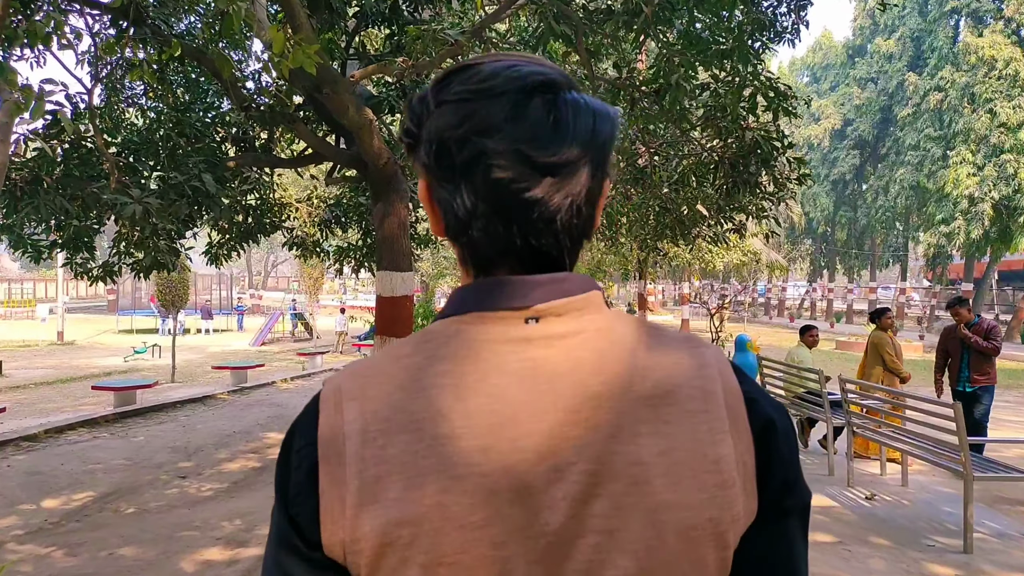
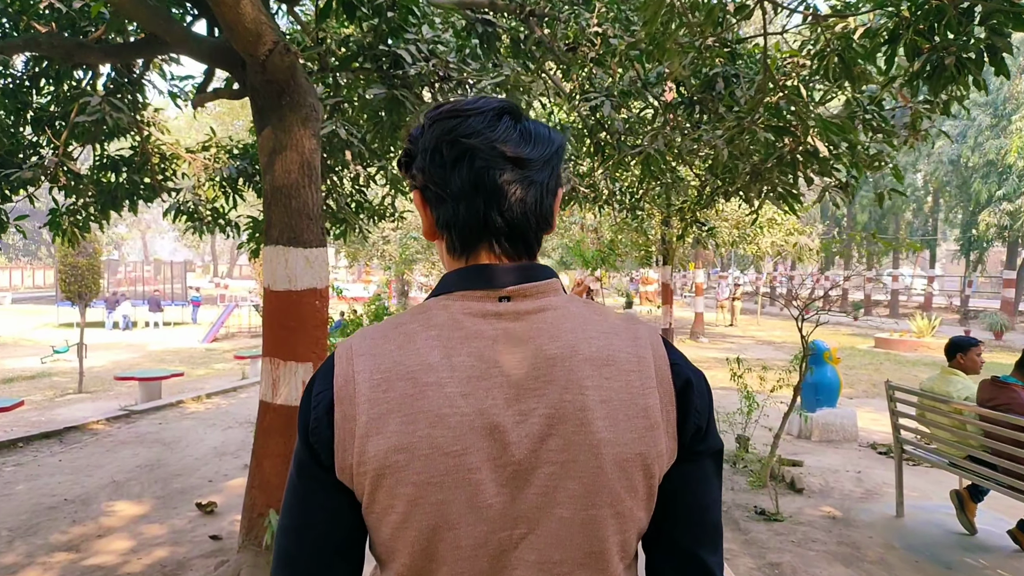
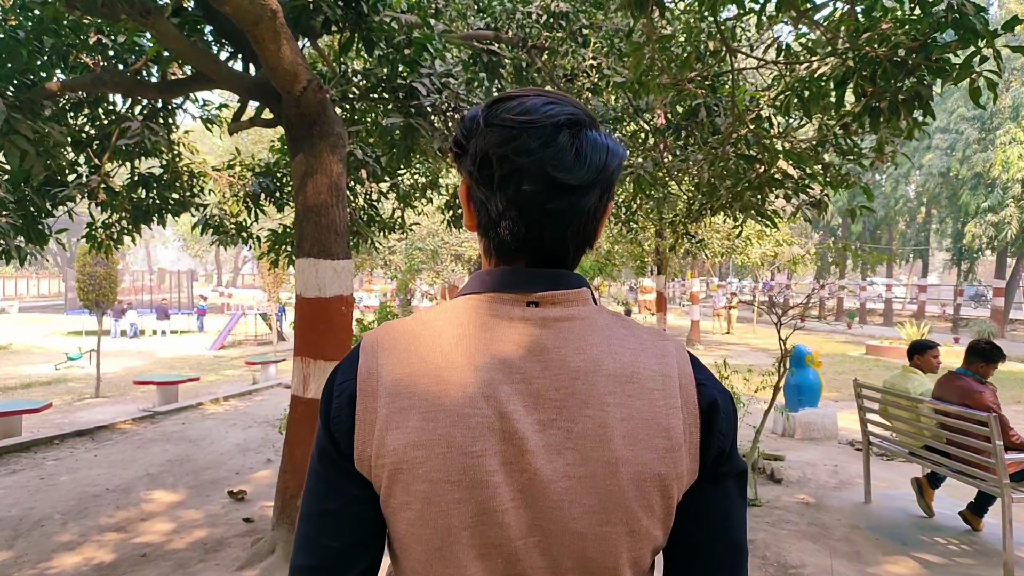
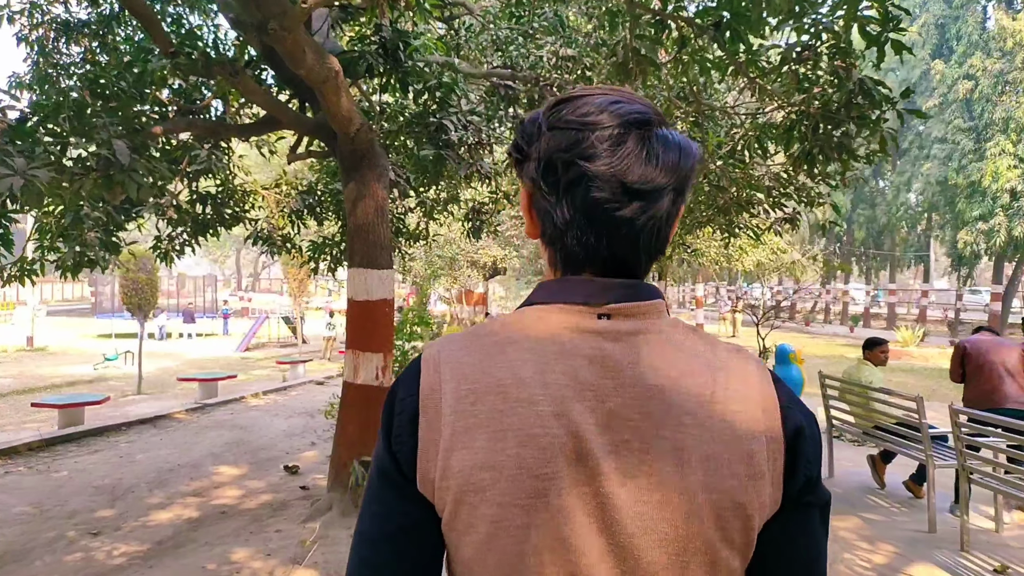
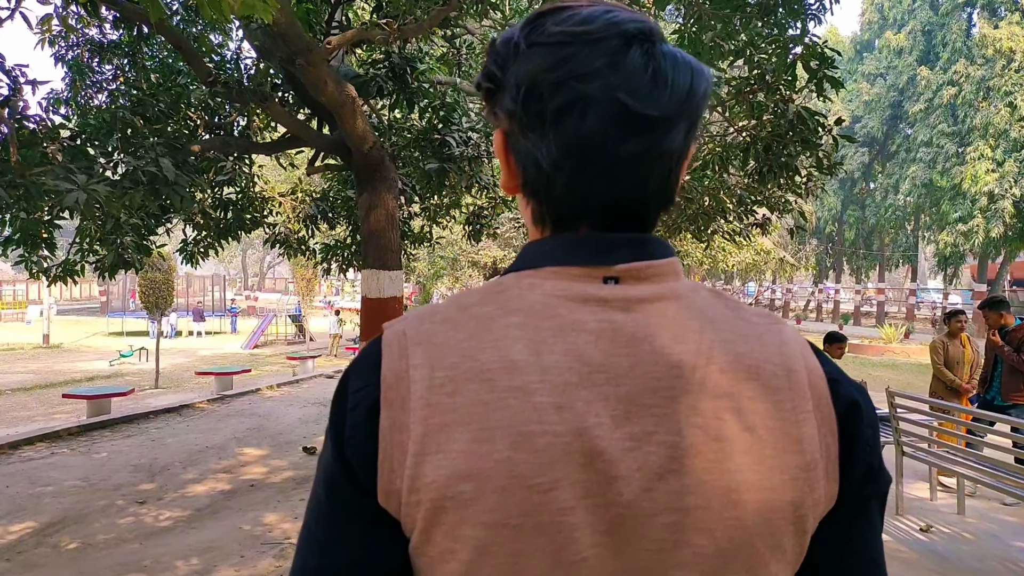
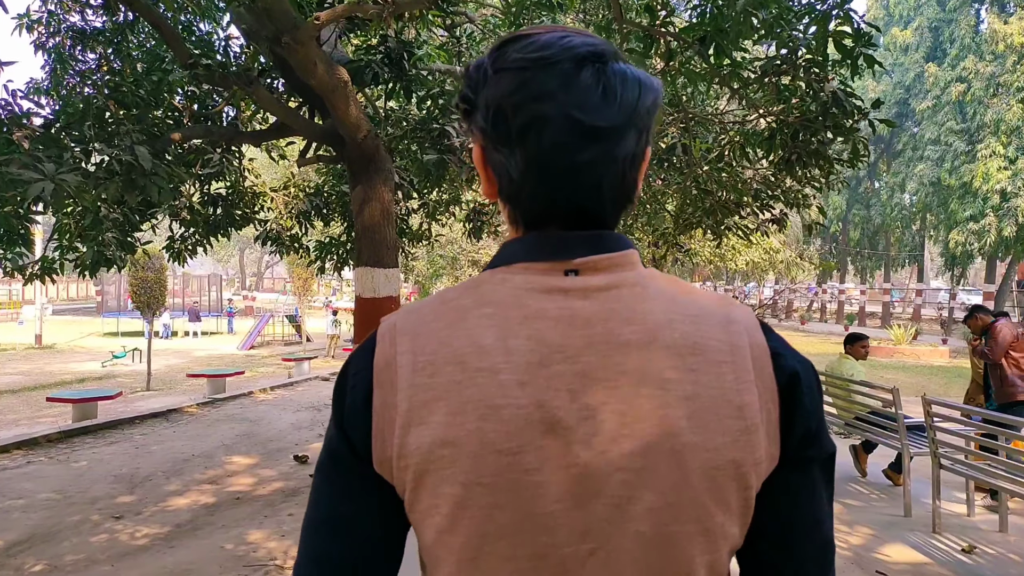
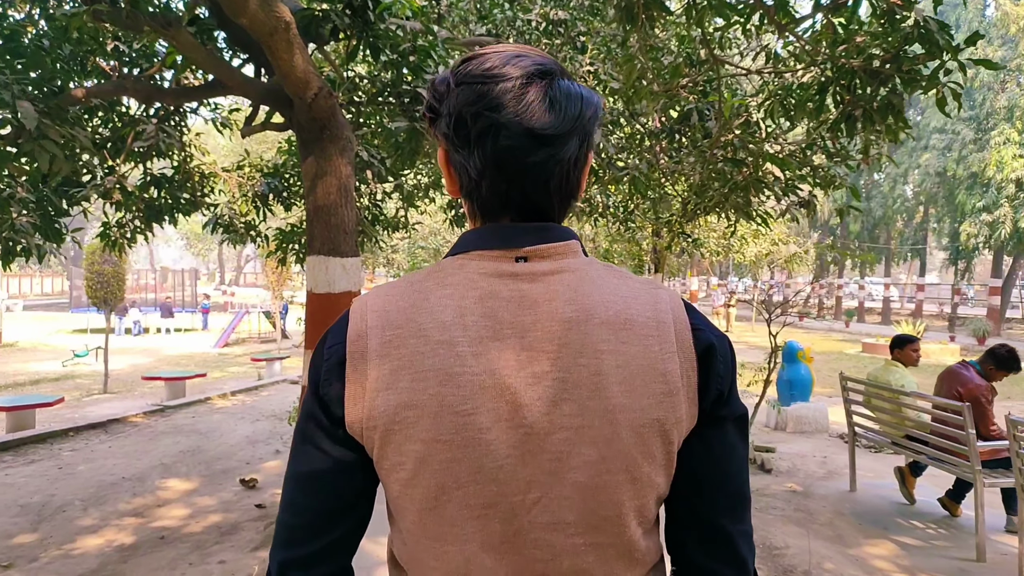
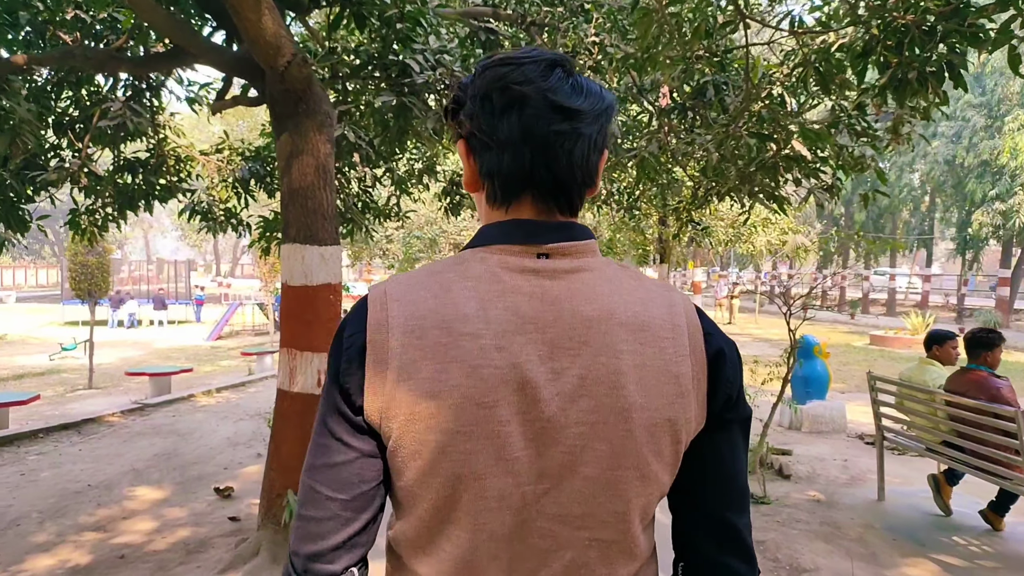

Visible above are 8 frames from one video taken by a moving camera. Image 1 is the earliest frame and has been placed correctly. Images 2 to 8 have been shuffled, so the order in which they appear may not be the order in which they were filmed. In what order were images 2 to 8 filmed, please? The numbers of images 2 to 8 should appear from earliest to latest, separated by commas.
5, 6, 4, 7, 3, 8, 2
